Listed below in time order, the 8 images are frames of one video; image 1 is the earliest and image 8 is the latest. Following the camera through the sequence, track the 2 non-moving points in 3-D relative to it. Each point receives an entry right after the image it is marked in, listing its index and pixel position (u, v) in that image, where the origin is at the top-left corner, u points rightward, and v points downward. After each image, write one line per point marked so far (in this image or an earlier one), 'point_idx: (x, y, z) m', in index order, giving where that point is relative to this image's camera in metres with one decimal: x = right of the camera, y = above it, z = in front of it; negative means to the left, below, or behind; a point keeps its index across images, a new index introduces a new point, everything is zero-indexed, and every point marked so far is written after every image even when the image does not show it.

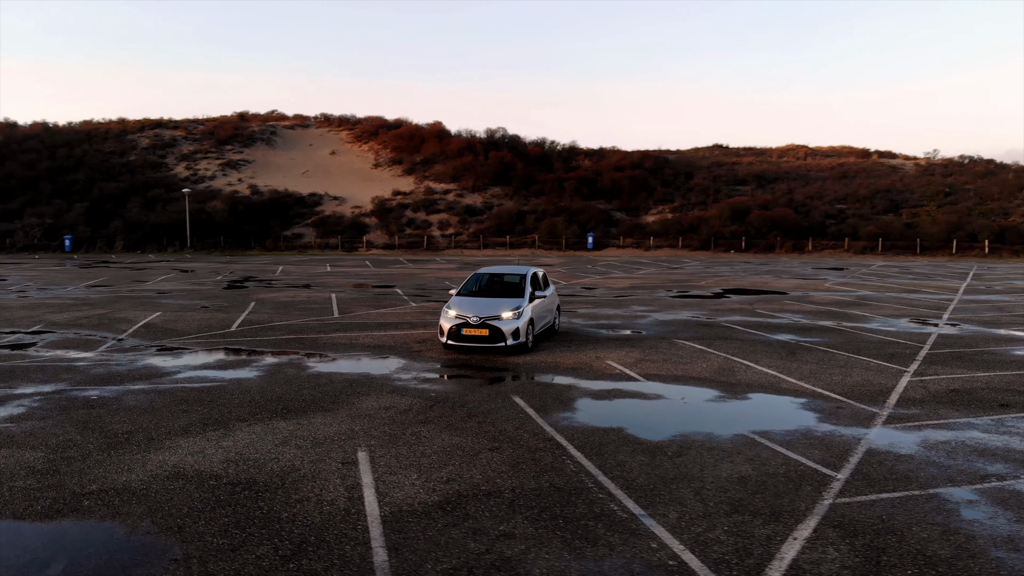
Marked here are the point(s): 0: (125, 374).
0: (-5.4, -1.2, +11.5) m
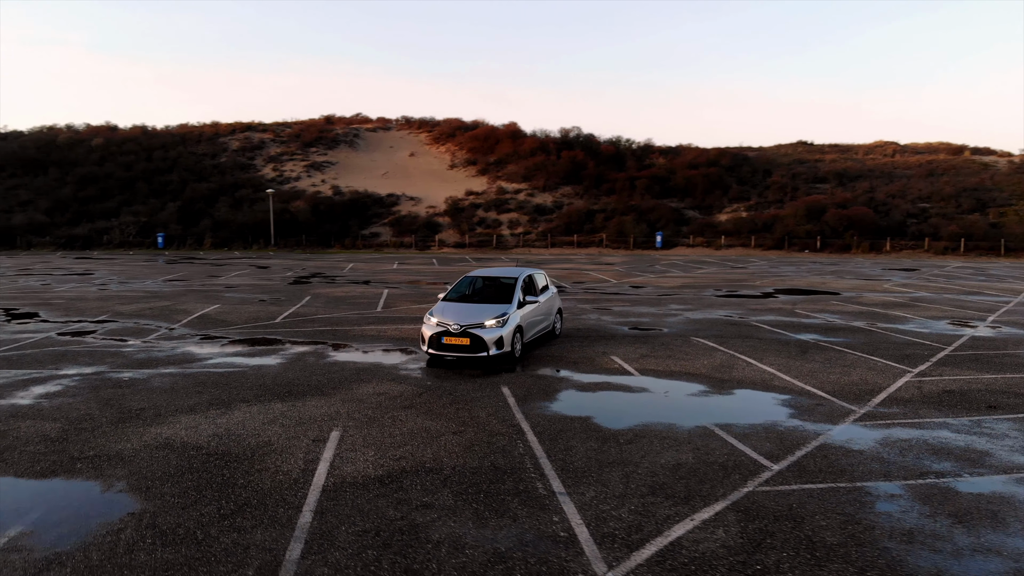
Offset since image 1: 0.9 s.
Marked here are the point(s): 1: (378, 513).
0: (-5.3, -1.1, +12.6) m
1: (-1.0, -1.6, +6.1) m
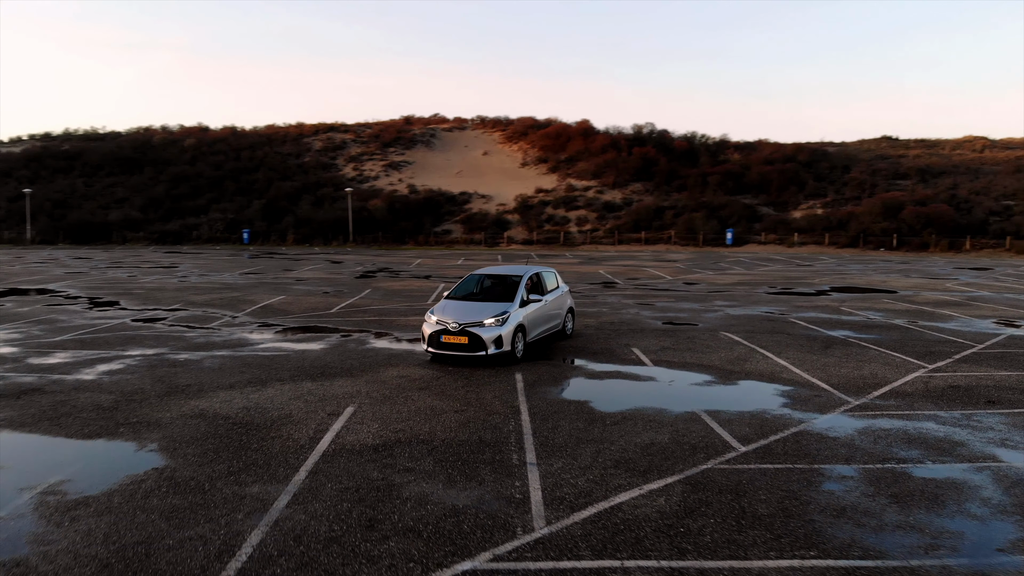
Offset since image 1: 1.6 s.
0: (-4.9, -0.9, +13.8) m
1: (-1.2, -1.5, +6.9) m
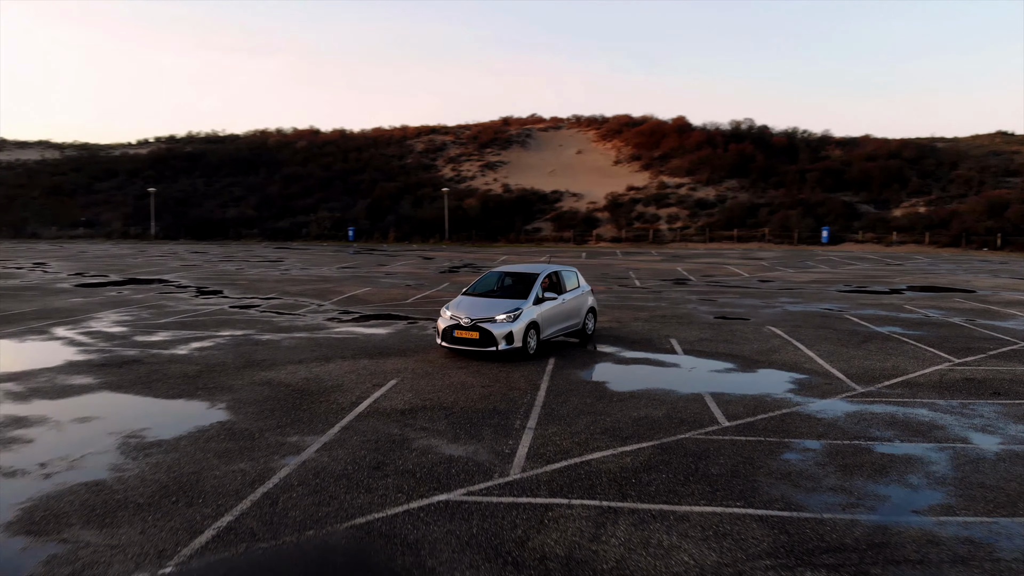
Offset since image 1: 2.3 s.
0: (-3.9, -0.7, +15.5) m
1: (-1.2, -1.4, +8.2) m
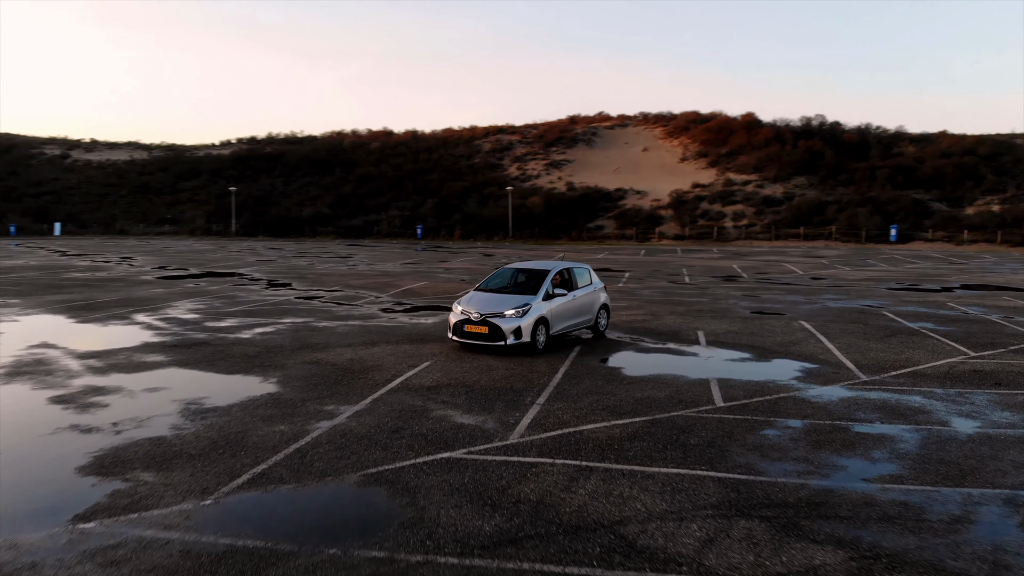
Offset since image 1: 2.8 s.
0: (-3.2, -0.6, +16.7) m
1: (-1.1, -1.3, +9.2) m
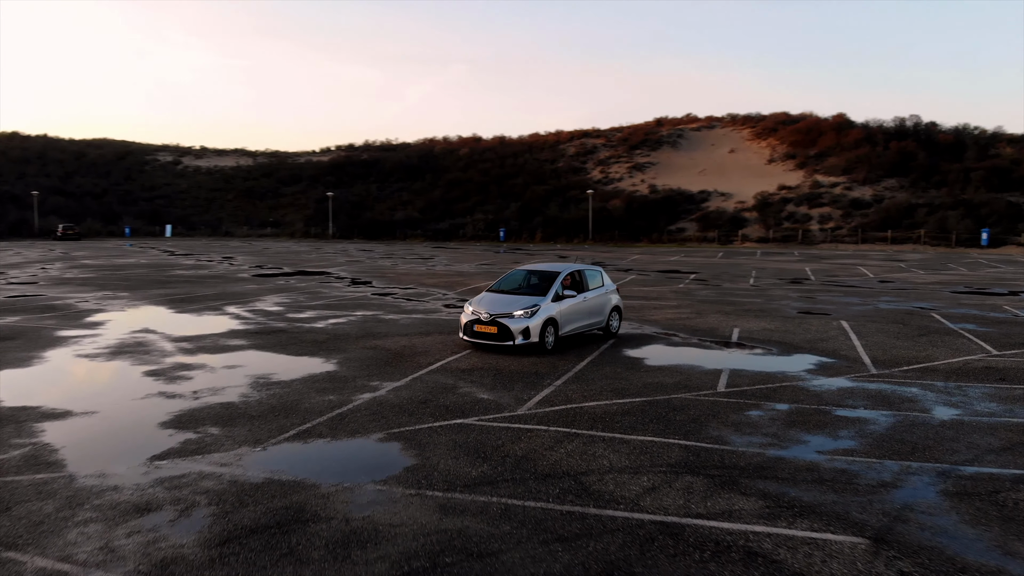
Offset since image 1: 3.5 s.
0: (-2.1, -0.5, +18.2) m
1: (-0.9, -1.2, +10.6) m
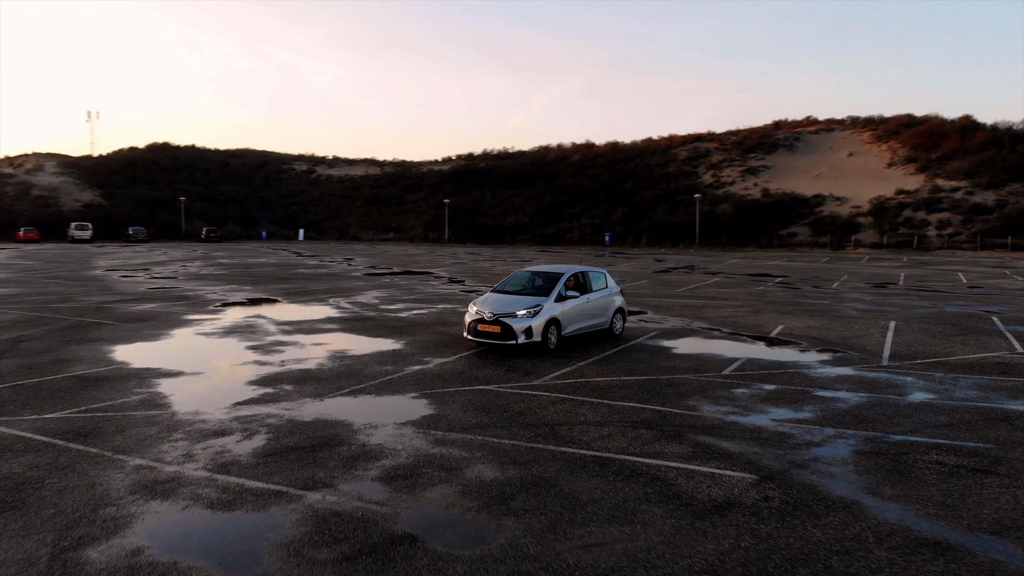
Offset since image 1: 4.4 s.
0: (-0.5, -0.4, +20.1) m
1: (-0.4, -1.0, +12.4) m
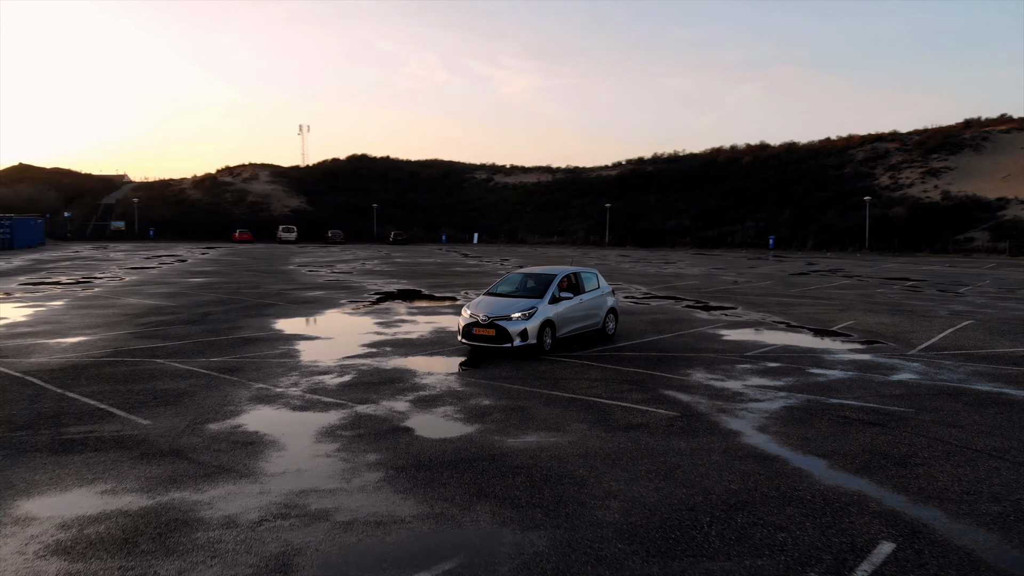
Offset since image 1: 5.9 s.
0: (+2.3, -0.3, +22.6) m
1: (+0.7, -0.9, +15.1) m
